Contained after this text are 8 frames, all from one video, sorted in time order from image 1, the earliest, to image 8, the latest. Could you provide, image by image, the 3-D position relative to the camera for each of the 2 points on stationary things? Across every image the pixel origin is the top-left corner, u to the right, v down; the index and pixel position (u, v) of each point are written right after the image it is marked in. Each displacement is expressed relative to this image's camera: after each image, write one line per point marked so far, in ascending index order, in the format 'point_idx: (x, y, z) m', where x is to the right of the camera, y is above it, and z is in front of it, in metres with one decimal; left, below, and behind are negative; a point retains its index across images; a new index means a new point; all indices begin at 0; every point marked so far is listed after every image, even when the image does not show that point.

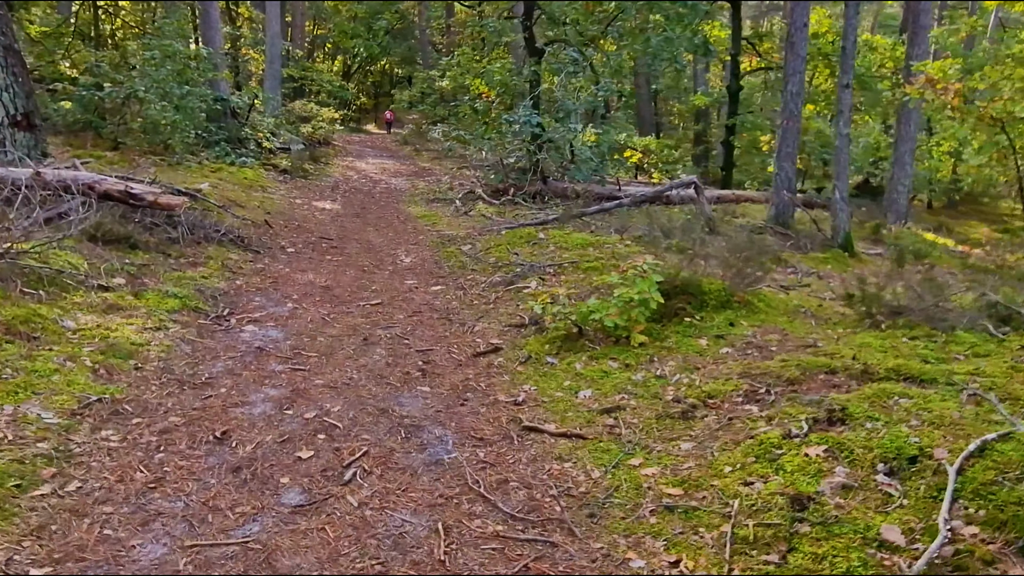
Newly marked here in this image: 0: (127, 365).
0: (-1.7, -0.3, +3.9) m
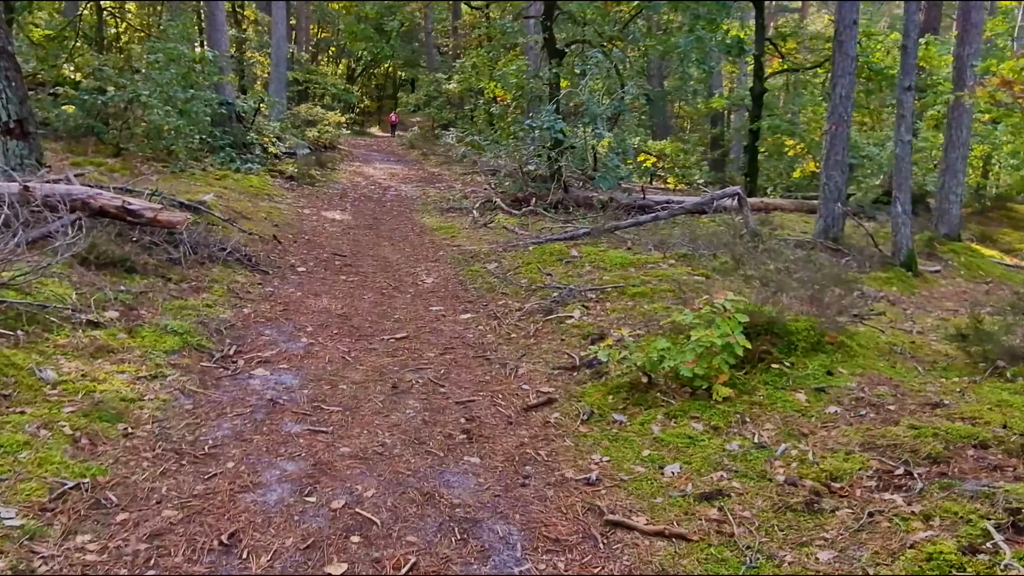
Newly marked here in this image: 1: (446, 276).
0: (-1.5, -0.5, +3.2) m
1: (-0.6, +0.1, +7.2) m
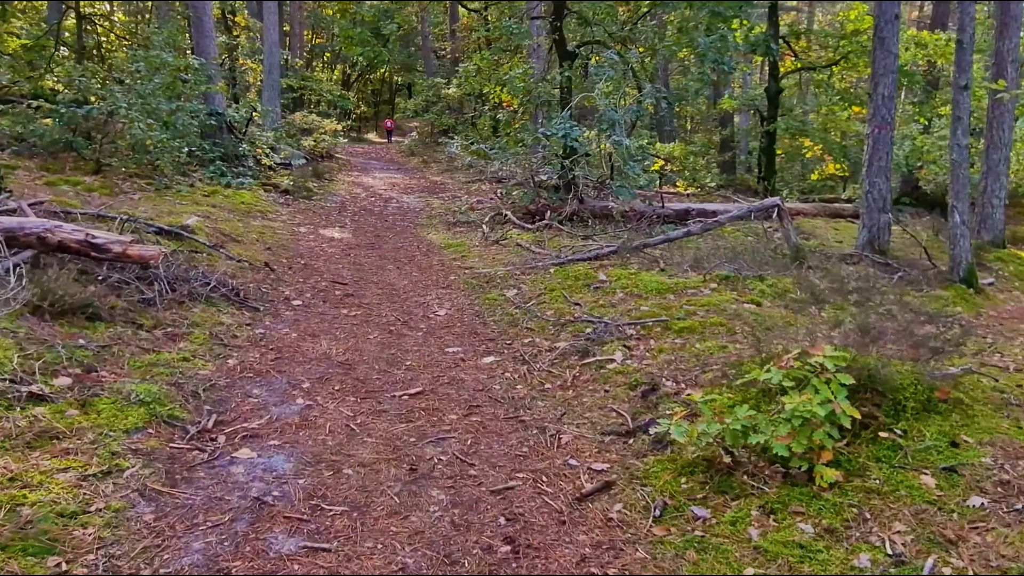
0: (-1.3, -0.8, +2.4) m
1: (-0.4, -0.2, +6.4) m
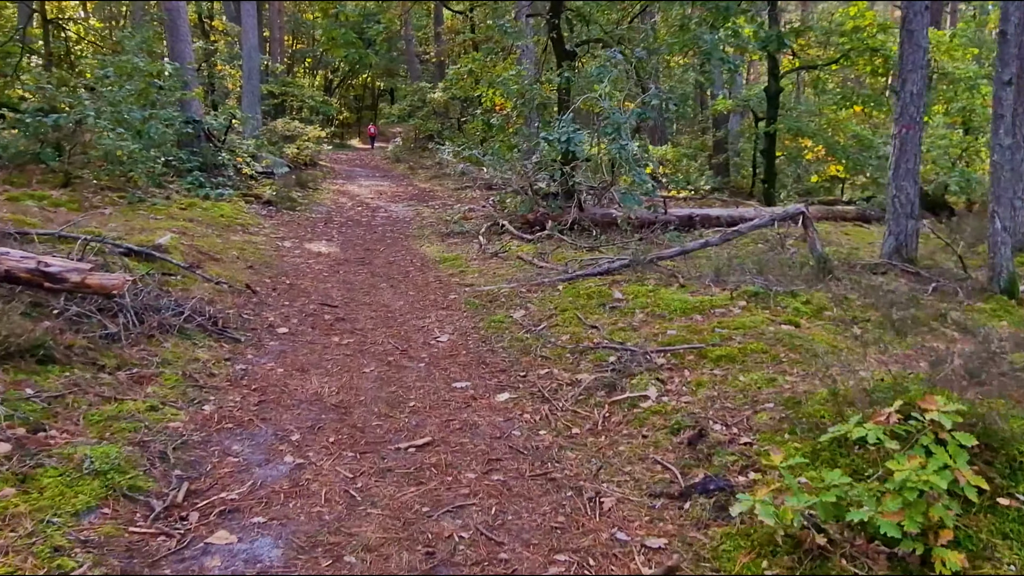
0: (-1.1, -0.9, +1.8) m
1: (-0.3, -0.3, +5.8) m
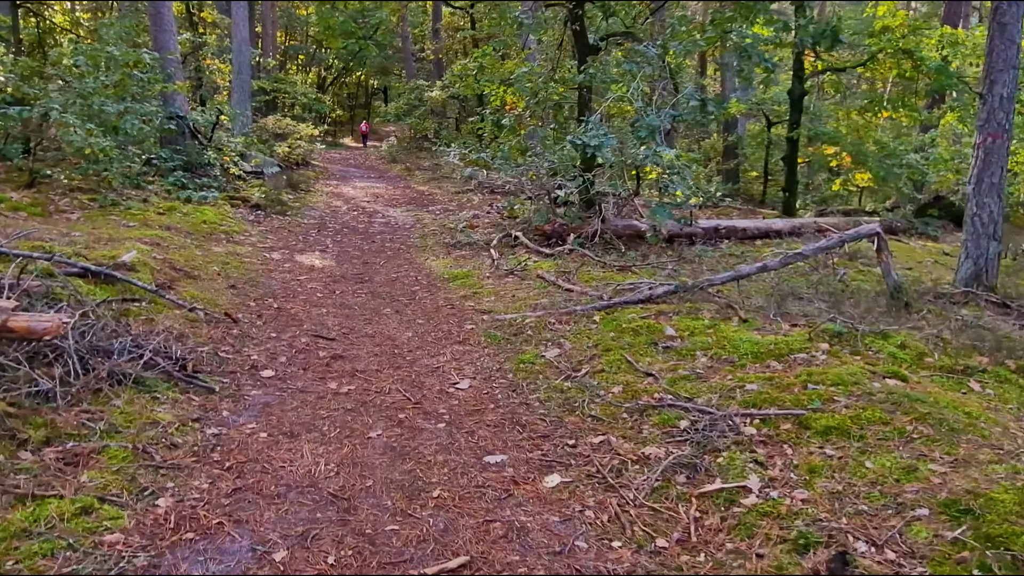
0: (-0.9, -1.1, +0.7) m
1: (-0.1, -0.5, +4.8) m
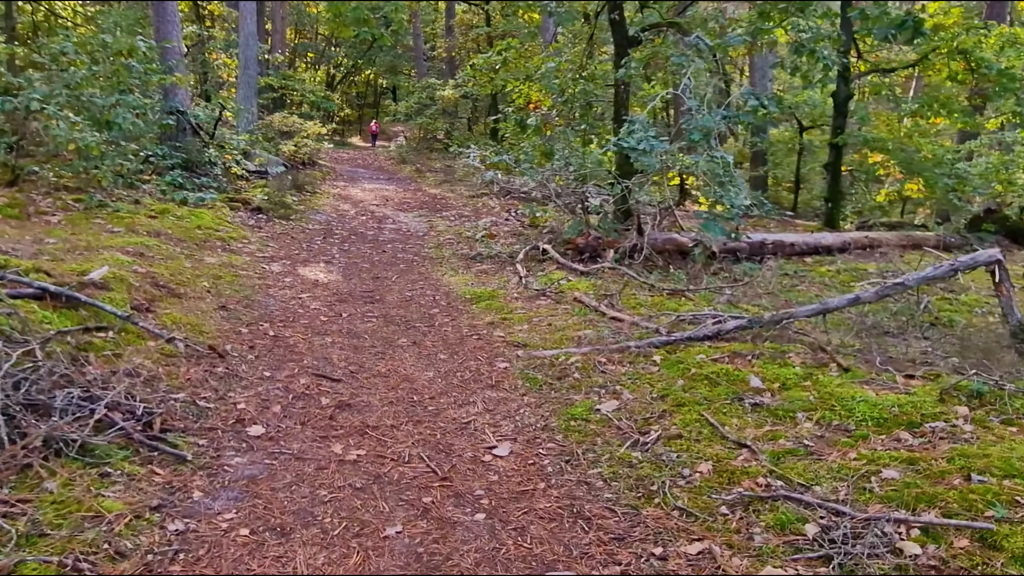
0: (-0.7, -1.3, -0.2) m
1: (+0.1, -0.7, +3.8) m
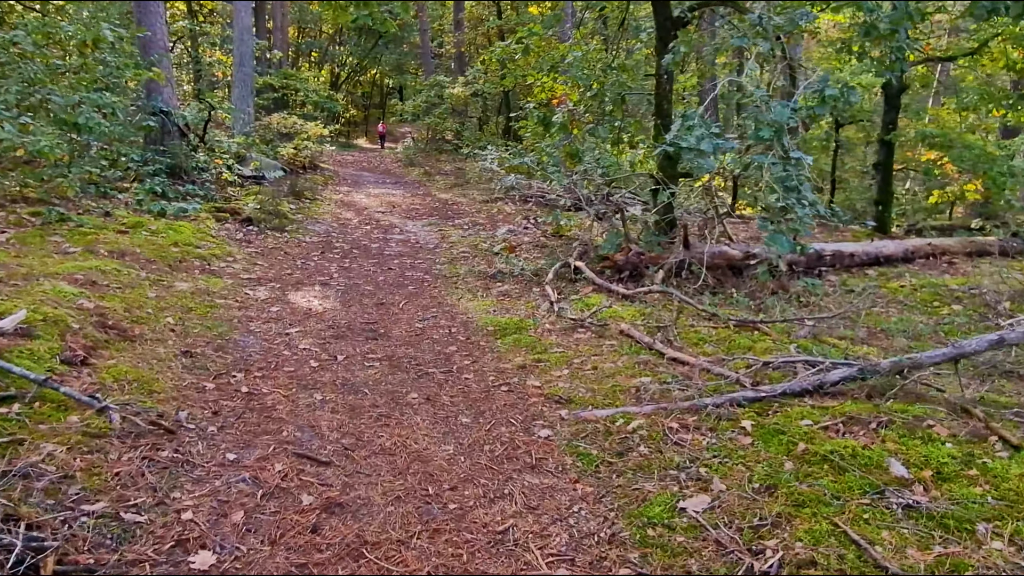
0: (-0.6, -1.4, -1.4) m
1: (+0.3, -0.9, +2.7) m
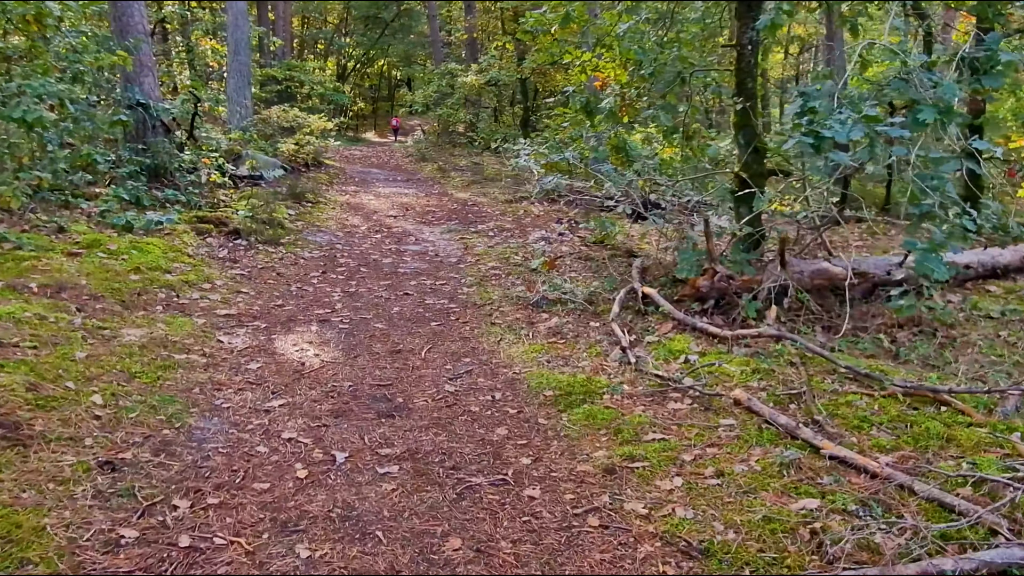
0: (-0.3, -1.7, -2.9) m
1: (+0.5, -1.1, +1.2) m
